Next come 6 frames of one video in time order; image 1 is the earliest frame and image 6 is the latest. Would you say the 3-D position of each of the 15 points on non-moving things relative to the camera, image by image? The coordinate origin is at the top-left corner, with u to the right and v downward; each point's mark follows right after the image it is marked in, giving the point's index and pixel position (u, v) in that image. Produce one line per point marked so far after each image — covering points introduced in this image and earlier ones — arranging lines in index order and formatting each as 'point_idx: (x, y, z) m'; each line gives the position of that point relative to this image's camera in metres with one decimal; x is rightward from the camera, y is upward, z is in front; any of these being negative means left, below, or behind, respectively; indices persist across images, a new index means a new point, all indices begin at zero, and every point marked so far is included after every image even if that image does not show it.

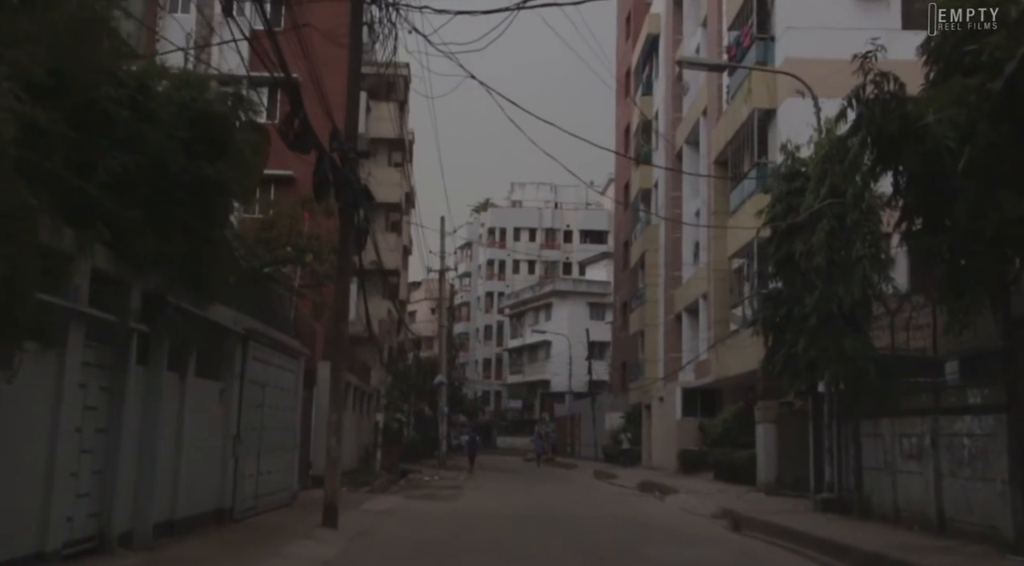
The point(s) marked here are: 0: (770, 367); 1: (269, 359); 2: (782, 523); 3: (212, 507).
0: (+5.3, -1.7, +19.5) m
1: (-4.3, -1.3, +16.6) m
2: (+4.9, -4.4, +17.3) m
3: (-4.3, -3.2, +13.7) m
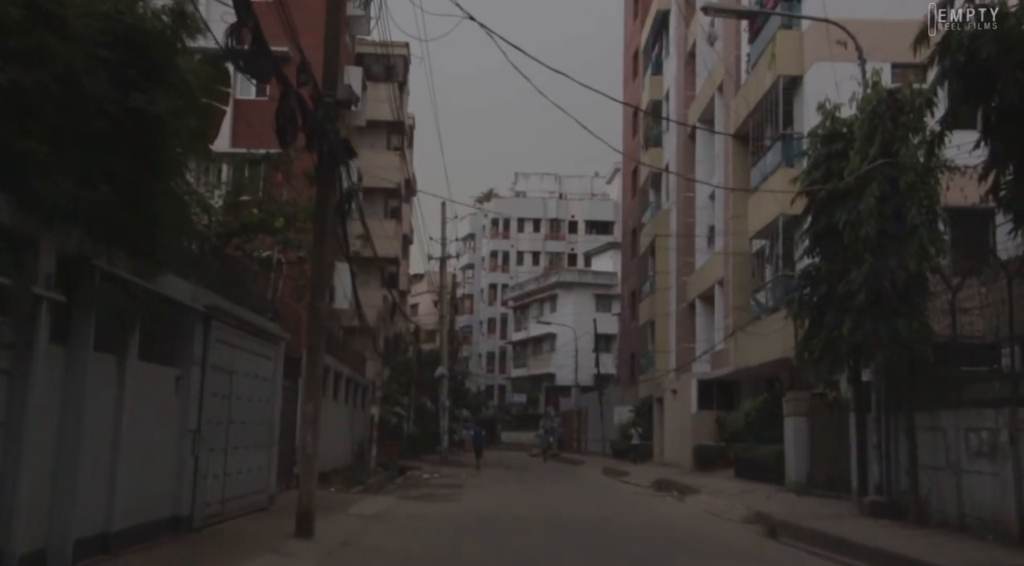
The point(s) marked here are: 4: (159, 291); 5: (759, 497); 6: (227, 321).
0: (+5.4, -1.3, +17.3) m
1: (-4.2, -0.9, +14.5) m
2: (+5.0, -3.9, +15.2) m
3: (-4.3, -2.8, +11.7) m
4: (-4.1, -0.1, +11.0) m
5: (+5.2, -4.5, +20.0) m
6: (-4.1, -0.6, +13.7) m
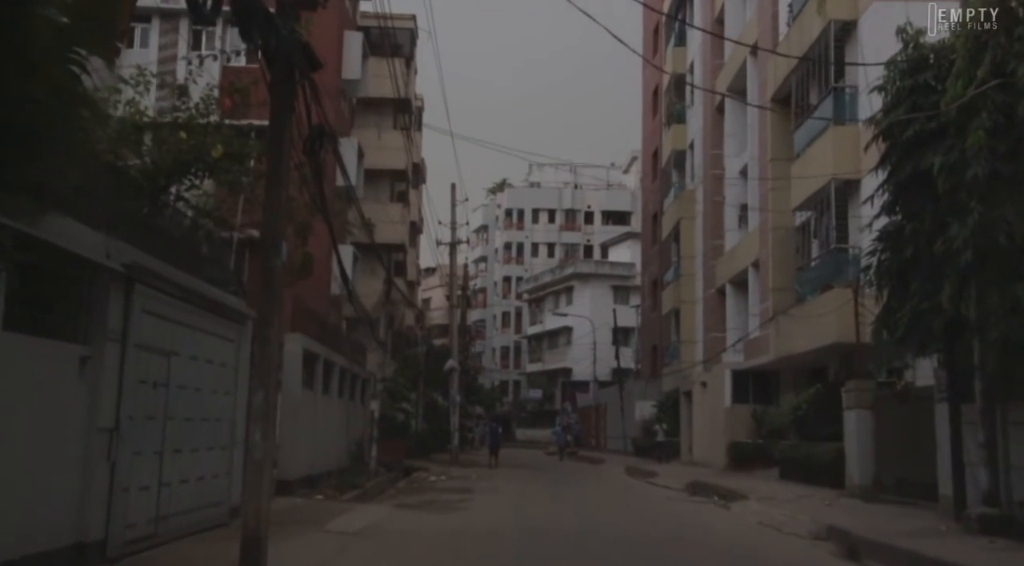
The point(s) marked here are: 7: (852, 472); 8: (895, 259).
0: (+5.6, -0.7, +14.2) m
1: (-4.0, -0.4, +11.5) m
2: (+5.2, -3.4, +12.1) m
3: (-4.1, -2.4, +8.7) m
4: (-4.0, +0.4, +8.0) m
5: (+5.5, -3.9, +16.9) m
6: (-4.0, -0.1, +10.8) m
7: (+6.6, -3.7, +18.6) m
8: (+5.6, +0.3, +13.8) m
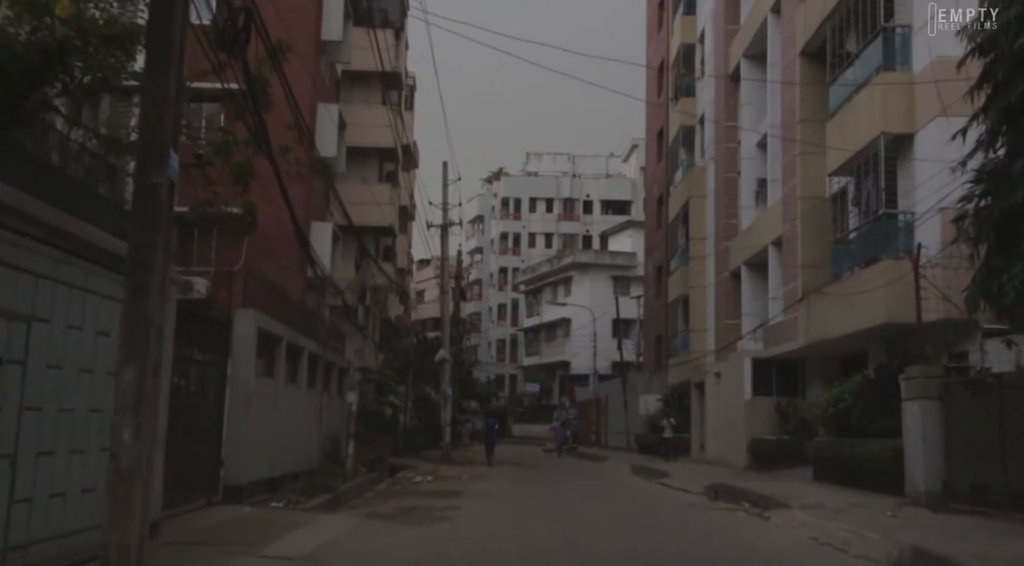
0: (+5.5, -0.2, +11.1) m
1: (-4.1, +0.1, +8.4) m
2: (+5.1, -2.9, +9.0) m
3: (-4.2, -1.8, +5.6) m
4: (-4.0, +0.9, +4.9) m
5: (+5.4, -3.4, +13.8) m
6: (-4.0, +0.5, +7.6) m
7: (+6.6, -3.2, +15.6) m
8: (+5.5, +0.9, +10.7) m
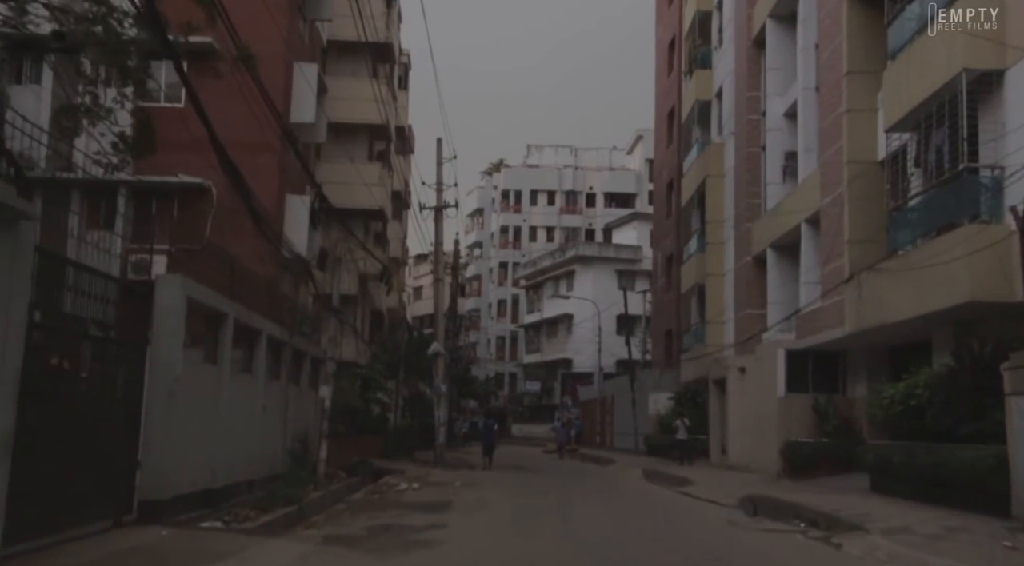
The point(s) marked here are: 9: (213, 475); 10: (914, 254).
0: (+5.5, +0.3, +7.7) m
1: (-4.1, +0.7, +5.0) m
2: (+5.1, -2.4, +5.6) m
3: (-4.2, -1.3, +2.1) m
4: (-4.0, +1.4, +1.5) m
5: (+5.3, -2.9, +10.4) m
6: (-4.0, +1.0, +4.2) m
7: (+6.5, -2.7, +12.1) m
8: (+5.5, +1.4, +7.3) m
9: (-4.6, -3.0, +14.6) m
10: (+7.3, +0.5, +17.4) m
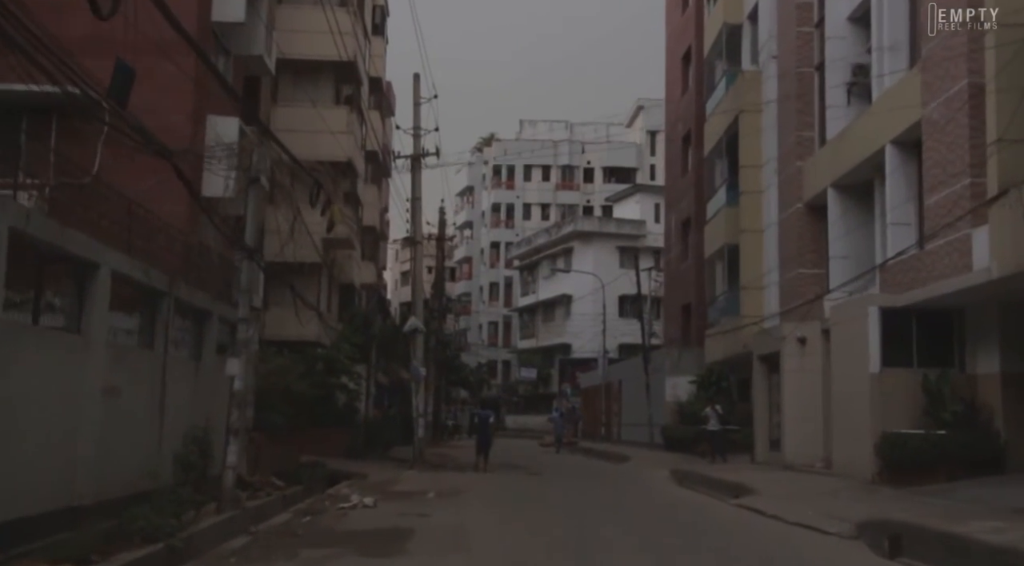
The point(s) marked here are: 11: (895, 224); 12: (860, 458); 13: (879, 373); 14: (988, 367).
0: (+5.5, +1.4, +1.1) m
1: (-4.1, +1.6, -1.6) m
2: (+5.1, -1.3, -0.9) m
3: (-4.2, -0.4, -4.5) m
4: (-4.0, +2.4, -5.1) m
5: (+5.3, -1.8, +3.9) m
6: (-4.1, +2.0, -2.4) m
7: (+6.5, -1.6, +5.6) m
8: (+5.5, +2.4, +0.8) m
9: (-4.7, -1.9, +8.0) m
10: (+7.2, +1.7, +10.9) m
11: (+7.9, +1.2, +19.7) m
12: (+6.5, -3.3, +18.0) m
13: (+6.8, -1.7, +17.9) m
14: (+8.3, -1.5, +16.7) m
